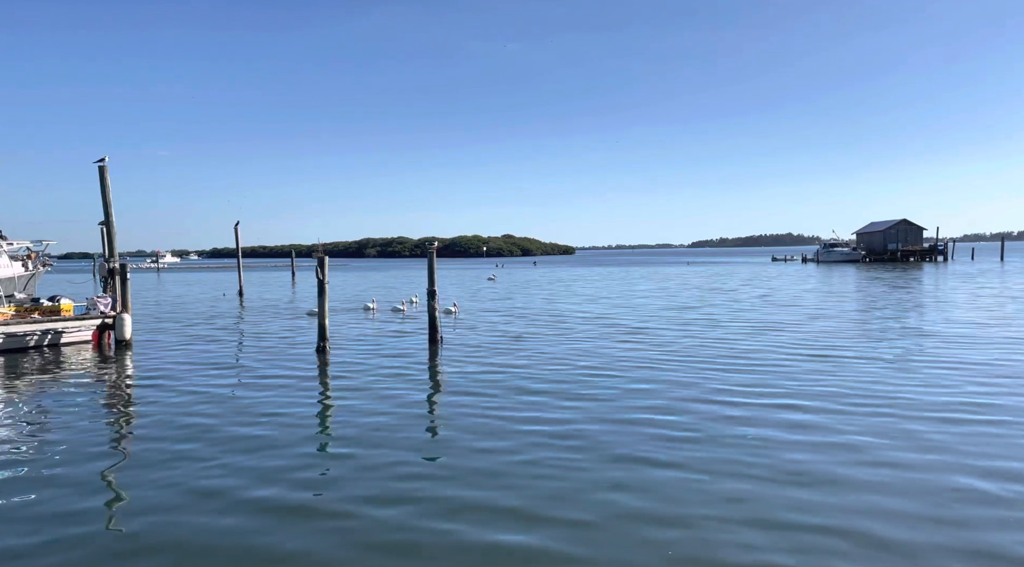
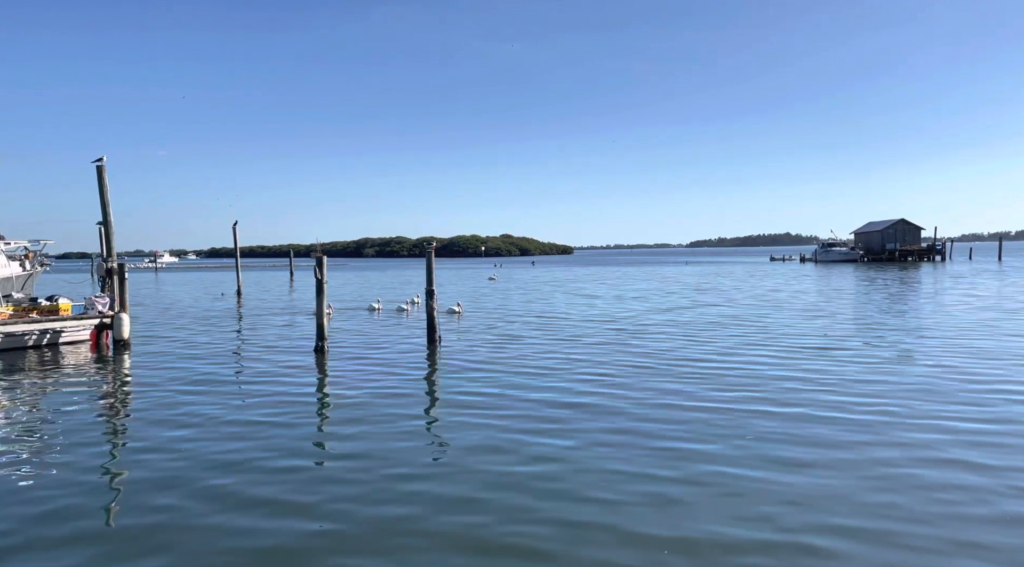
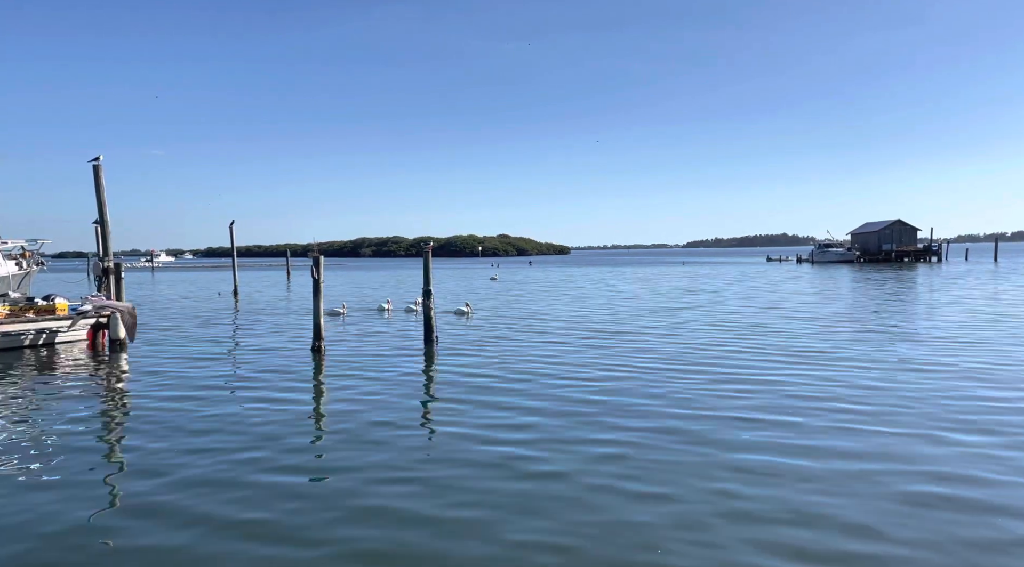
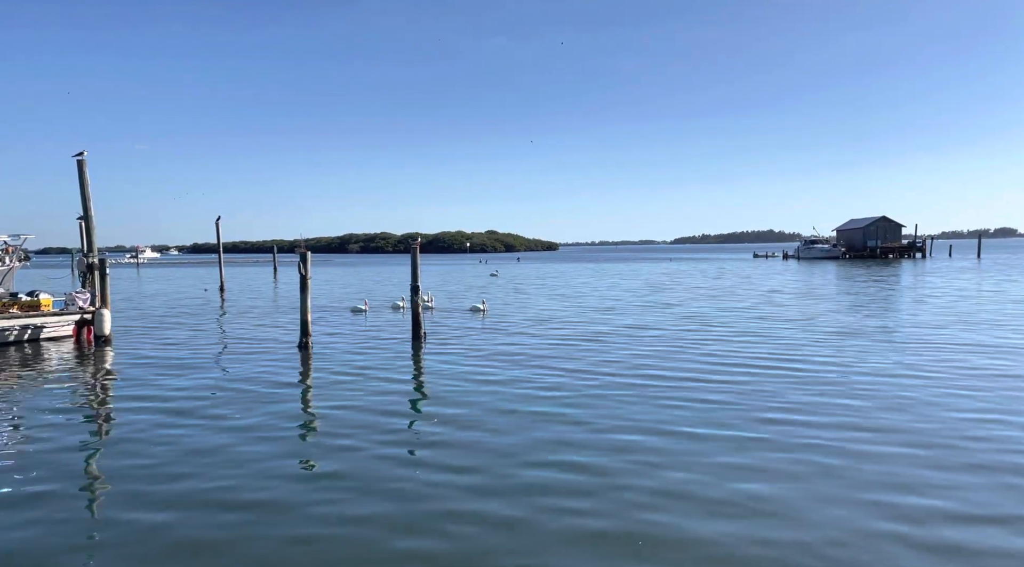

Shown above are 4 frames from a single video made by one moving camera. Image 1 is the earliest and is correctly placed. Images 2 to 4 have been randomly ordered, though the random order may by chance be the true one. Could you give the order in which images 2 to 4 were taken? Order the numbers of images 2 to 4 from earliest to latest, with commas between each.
2, 3, 4
